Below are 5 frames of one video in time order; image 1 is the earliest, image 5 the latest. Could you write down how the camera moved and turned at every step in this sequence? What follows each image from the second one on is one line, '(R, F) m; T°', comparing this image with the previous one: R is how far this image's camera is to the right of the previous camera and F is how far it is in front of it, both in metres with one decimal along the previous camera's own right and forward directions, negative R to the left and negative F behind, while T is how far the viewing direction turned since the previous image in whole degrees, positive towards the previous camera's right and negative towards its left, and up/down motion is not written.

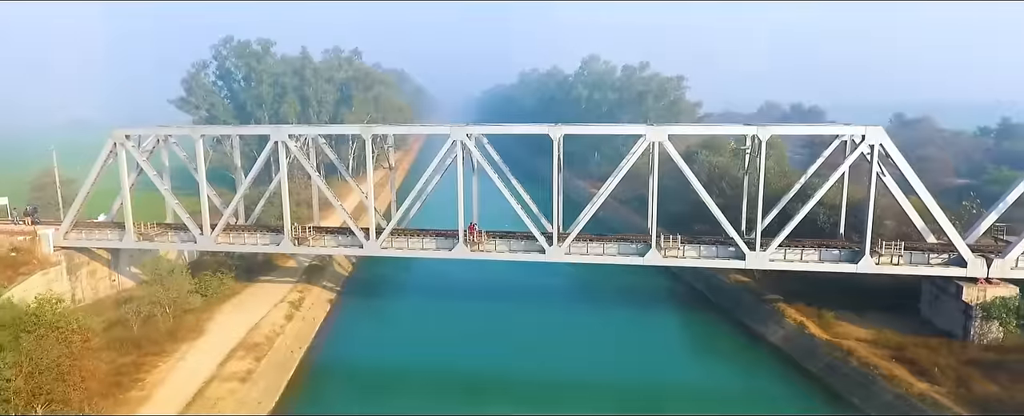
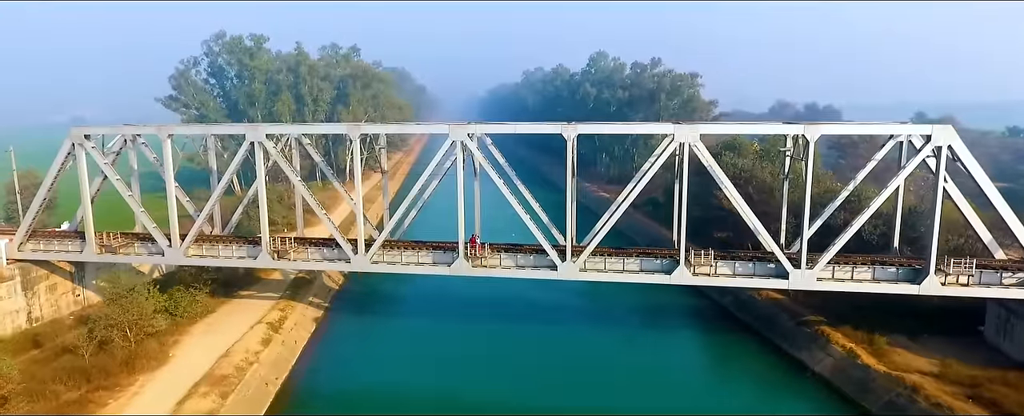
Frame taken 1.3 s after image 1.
(-0.1, +2.6) m; 0°
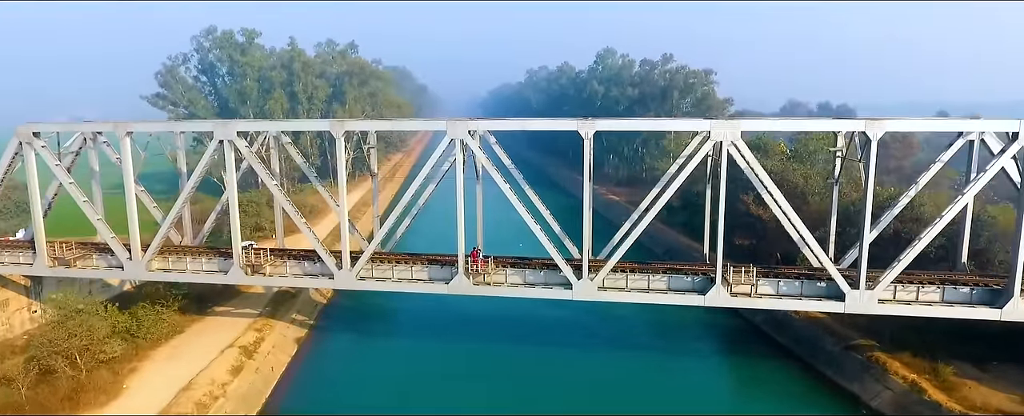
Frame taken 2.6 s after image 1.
(-0.1, +2.5) m; 0°
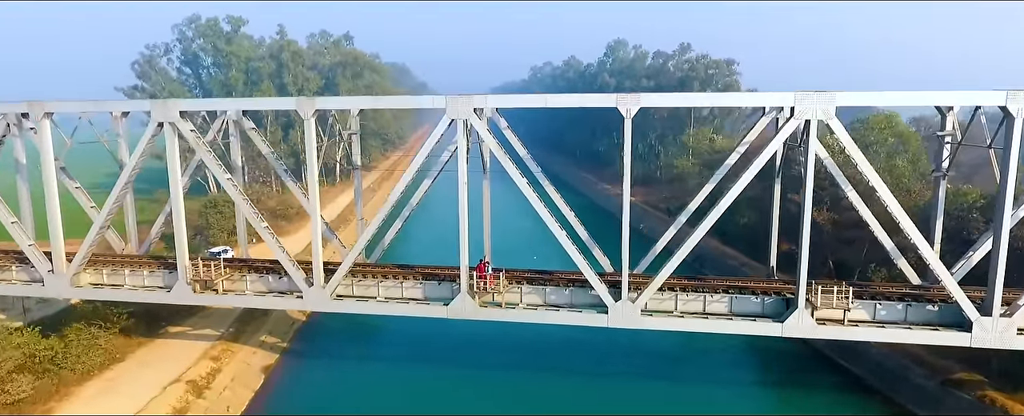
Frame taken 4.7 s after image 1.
(-0.3, +3.5) m; 0°
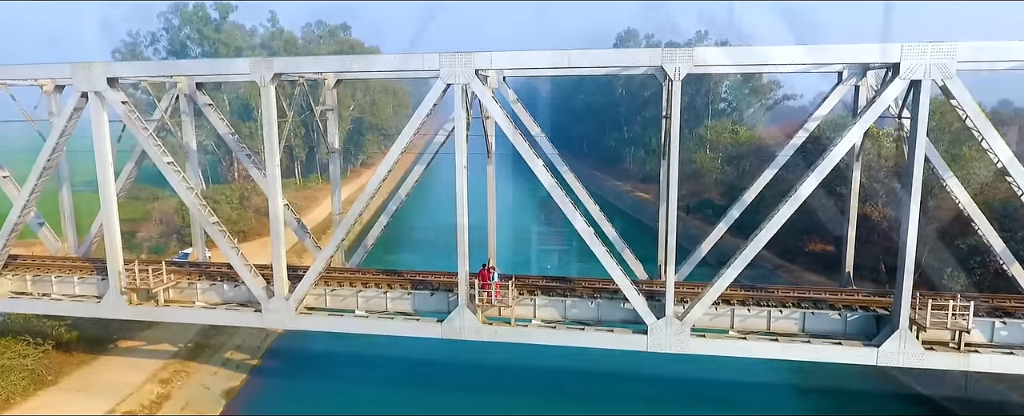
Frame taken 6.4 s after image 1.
(-0.1, +2.6) m; 0°
